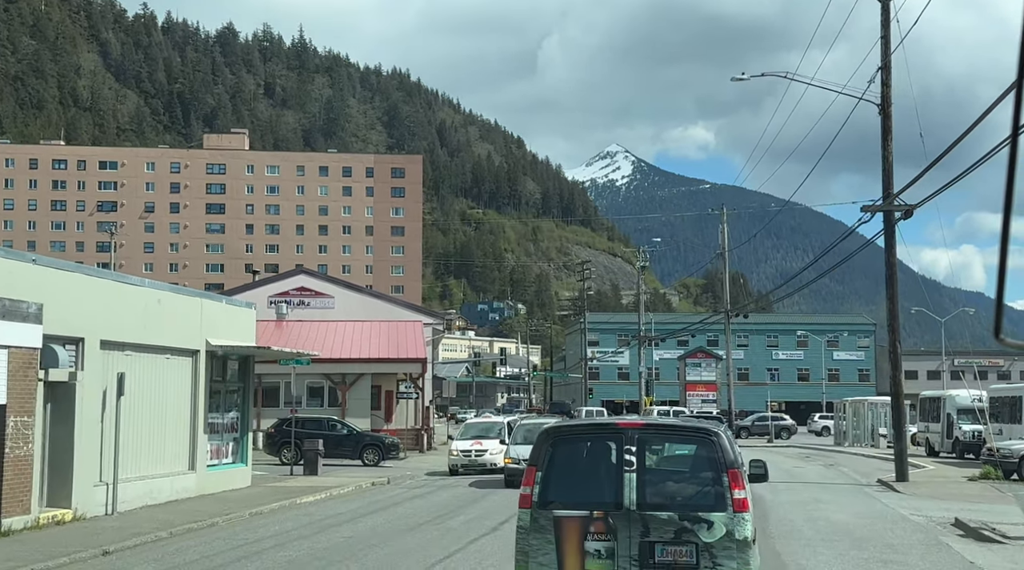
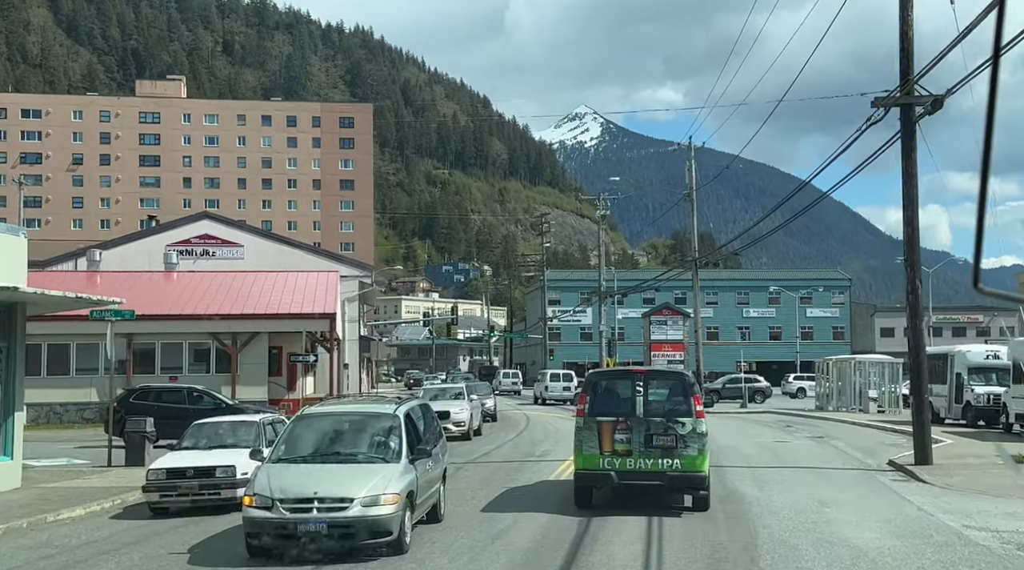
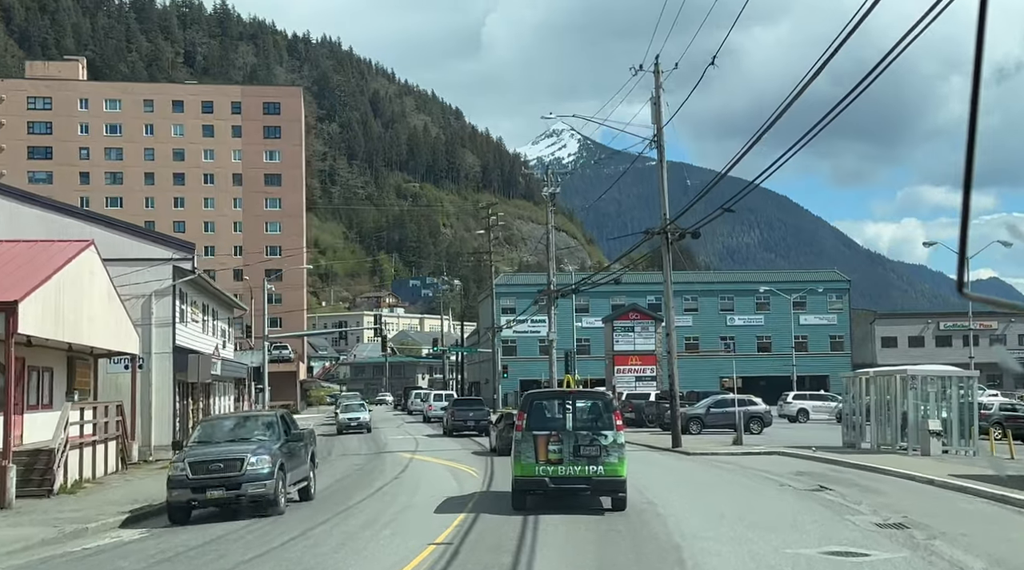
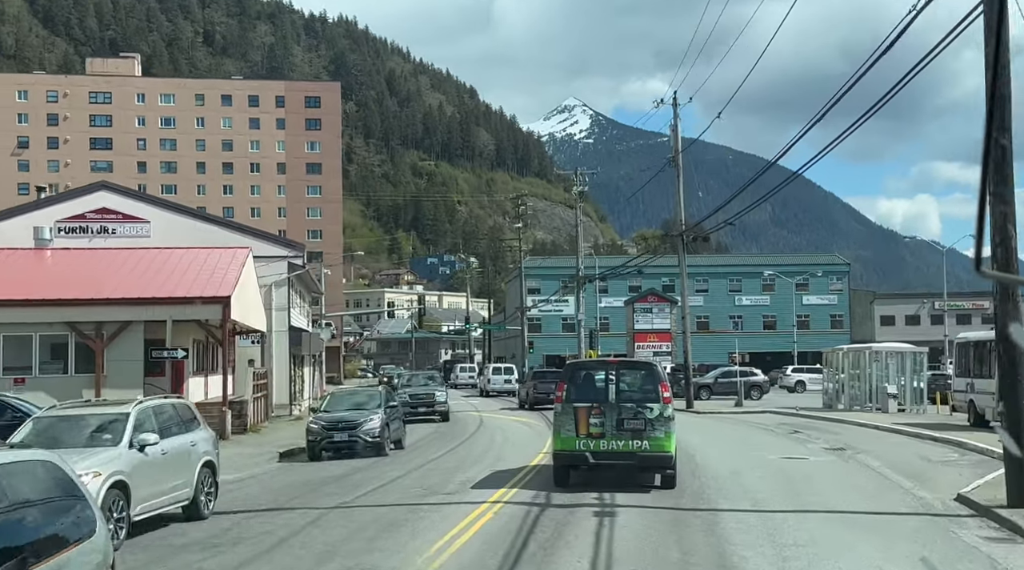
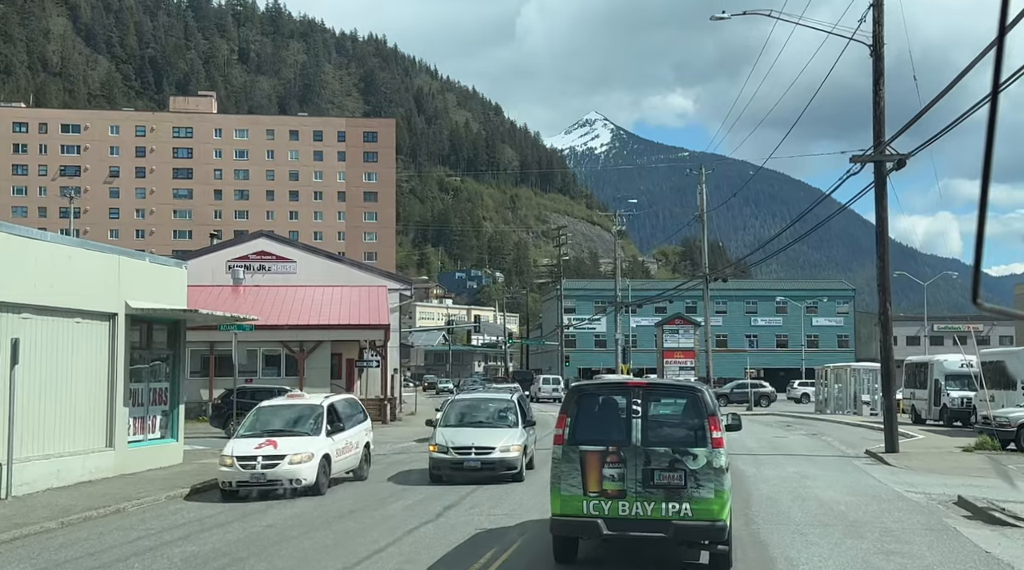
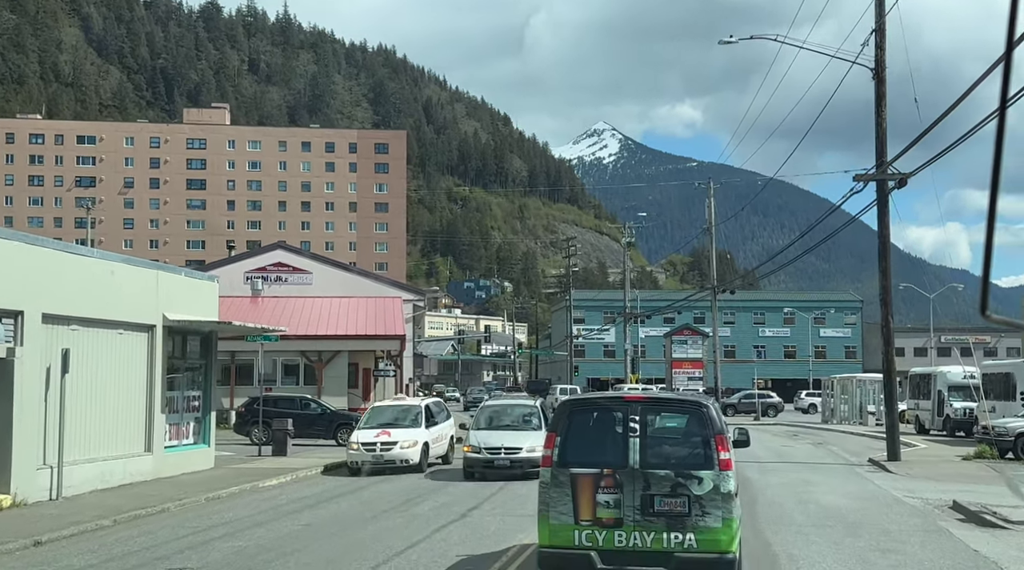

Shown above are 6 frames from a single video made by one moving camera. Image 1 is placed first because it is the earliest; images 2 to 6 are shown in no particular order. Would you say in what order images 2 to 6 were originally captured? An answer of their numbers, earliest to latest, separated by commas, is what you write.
6, 5, 2, 4, 3
